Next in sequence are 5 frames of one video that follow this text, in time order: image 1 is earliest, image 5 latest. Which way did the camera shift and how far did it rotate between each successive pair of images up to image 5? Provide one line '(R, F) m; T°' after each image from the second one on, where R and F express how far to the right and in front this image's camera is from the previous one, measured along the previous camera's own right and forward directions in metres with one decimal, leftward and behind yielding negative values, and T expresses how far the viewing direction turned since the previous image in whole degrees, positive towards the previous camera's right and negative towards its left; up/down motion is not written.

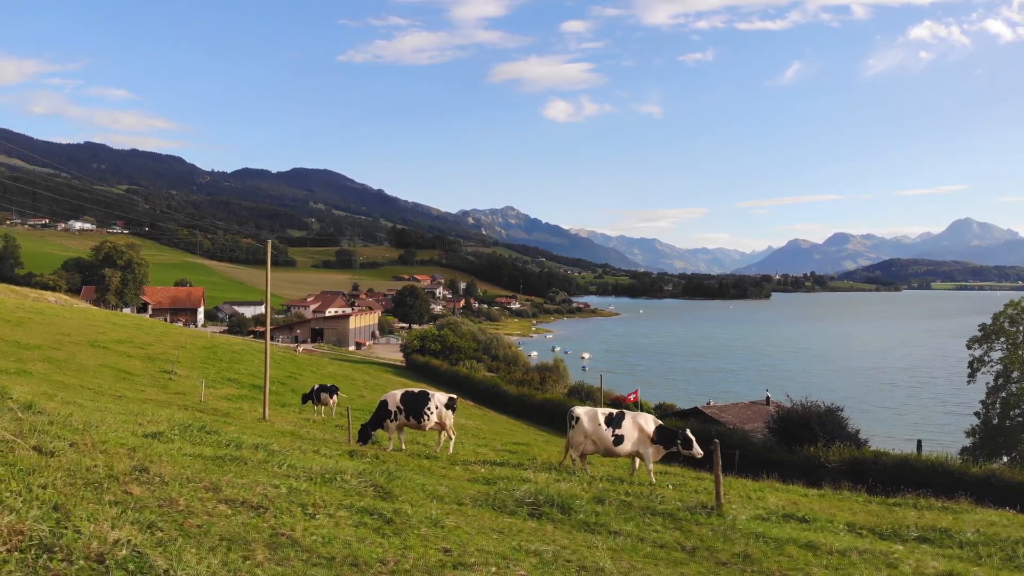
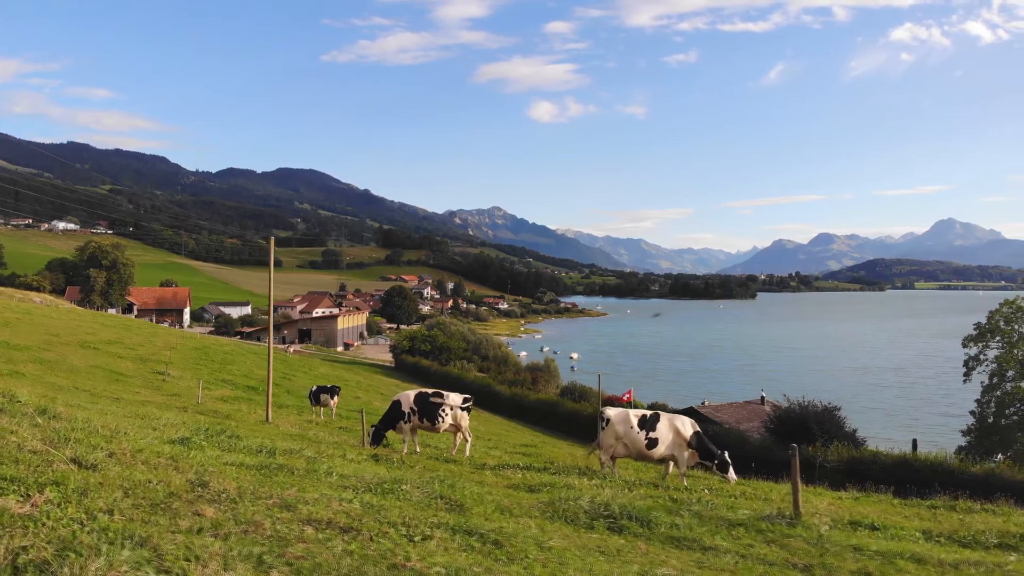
(-1.1, +0.7) m; +1°
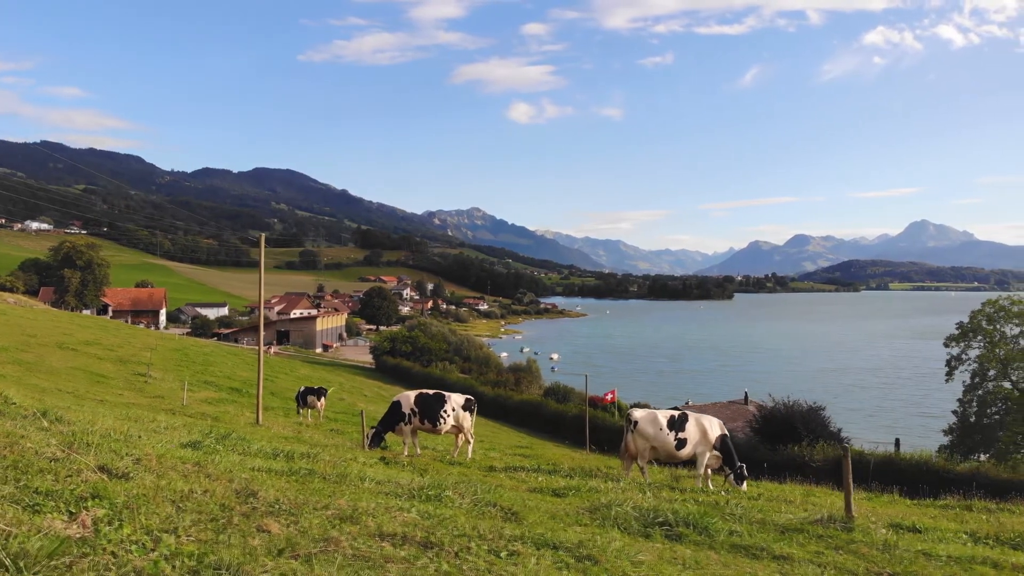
(-0.8, +0.5) m; +2°
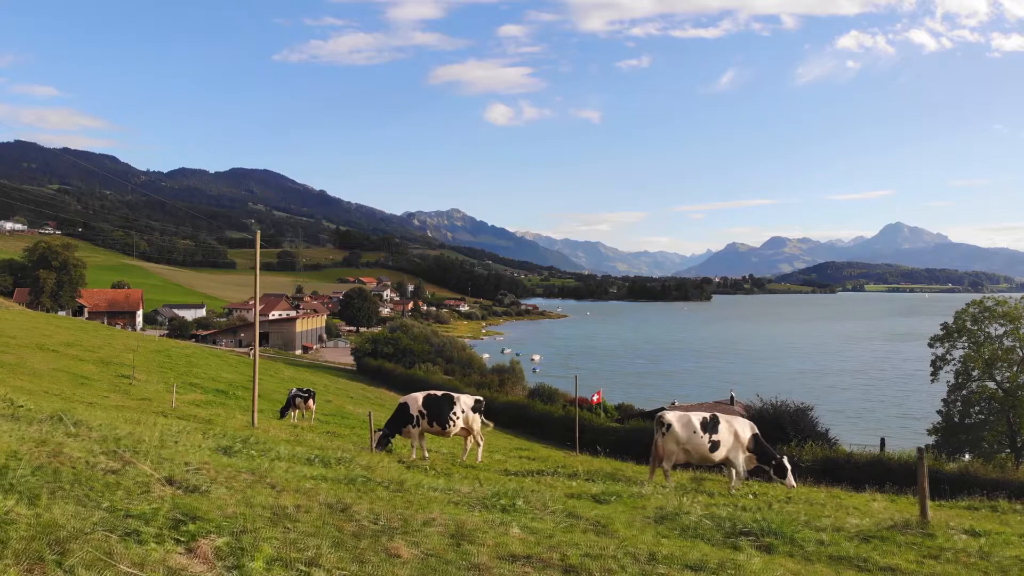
(-1.0, +0.6) m; +1°
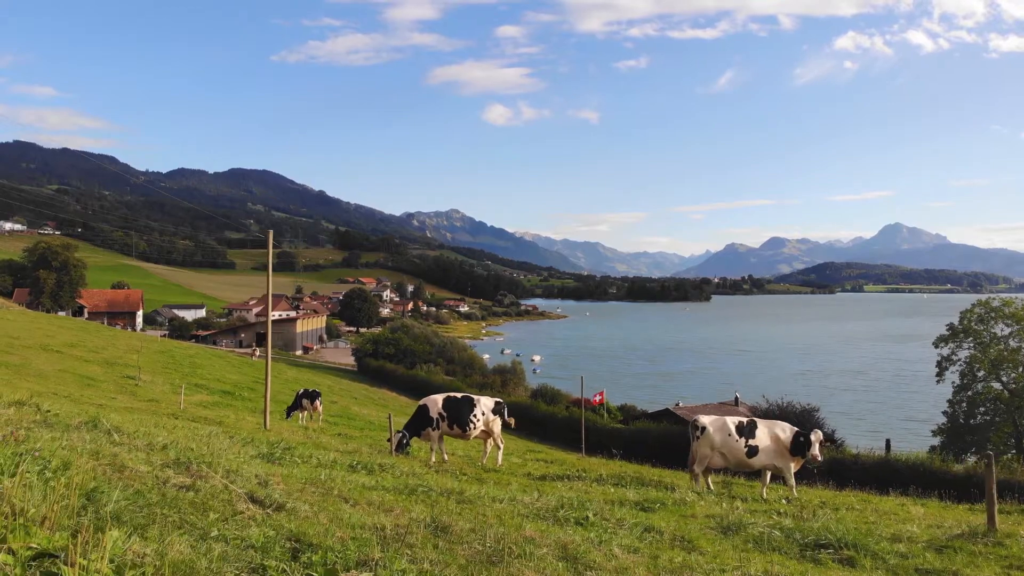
(-0.7, +0.3) m; 0°
